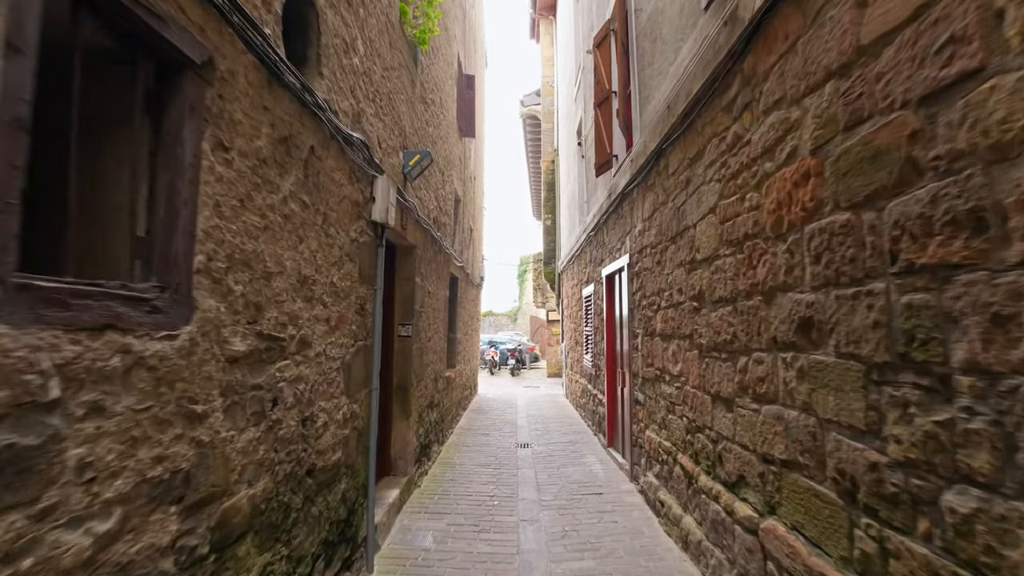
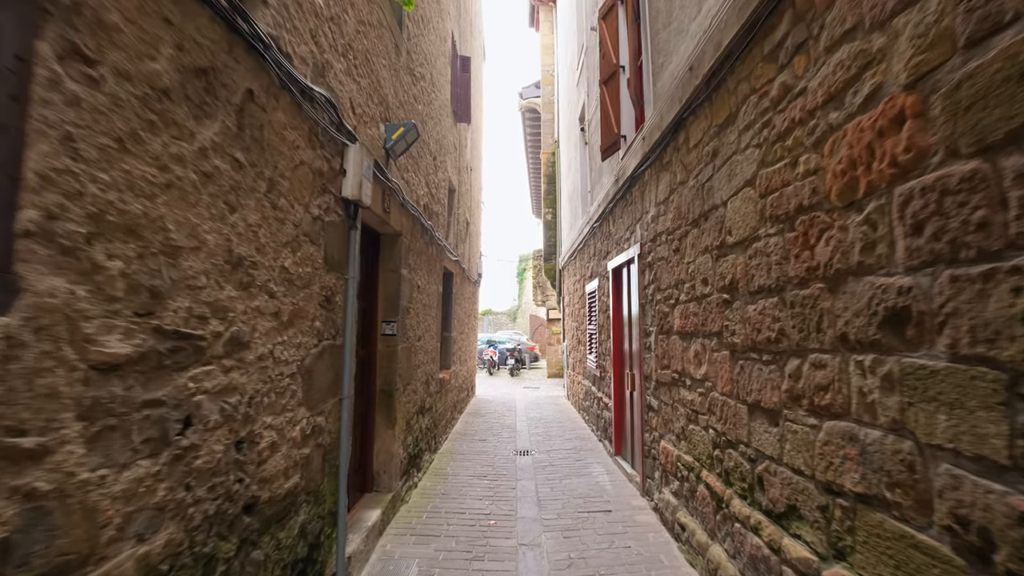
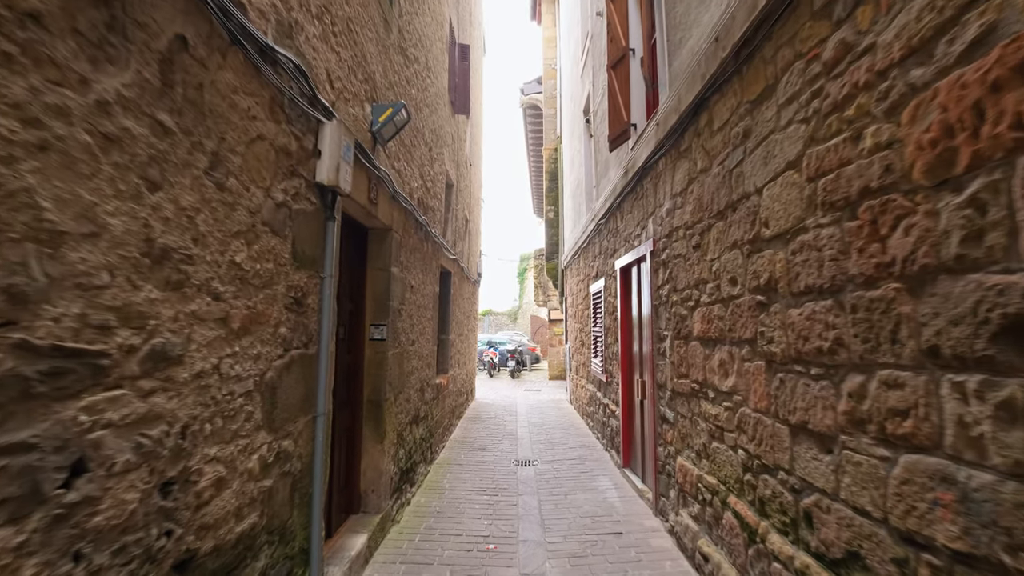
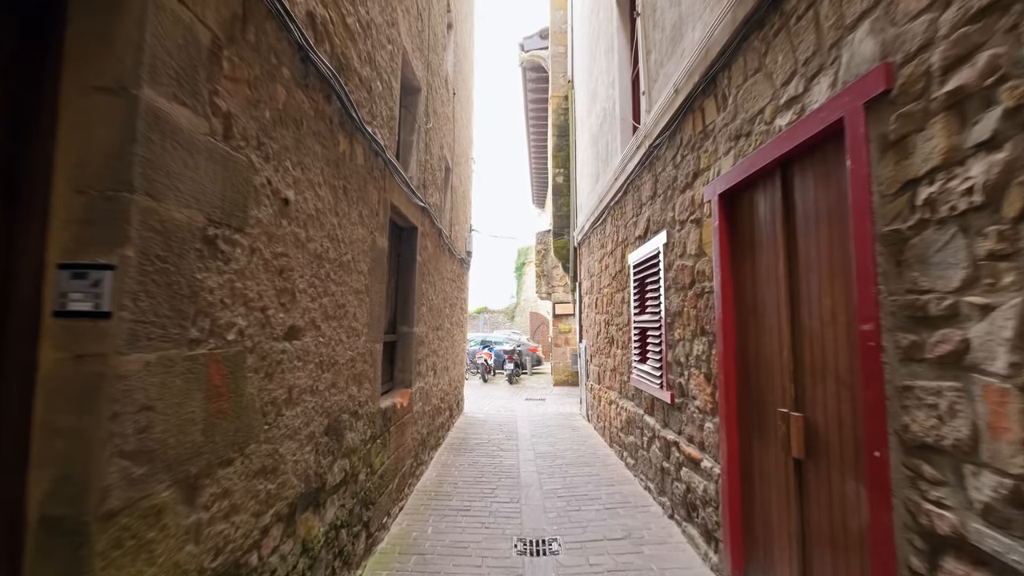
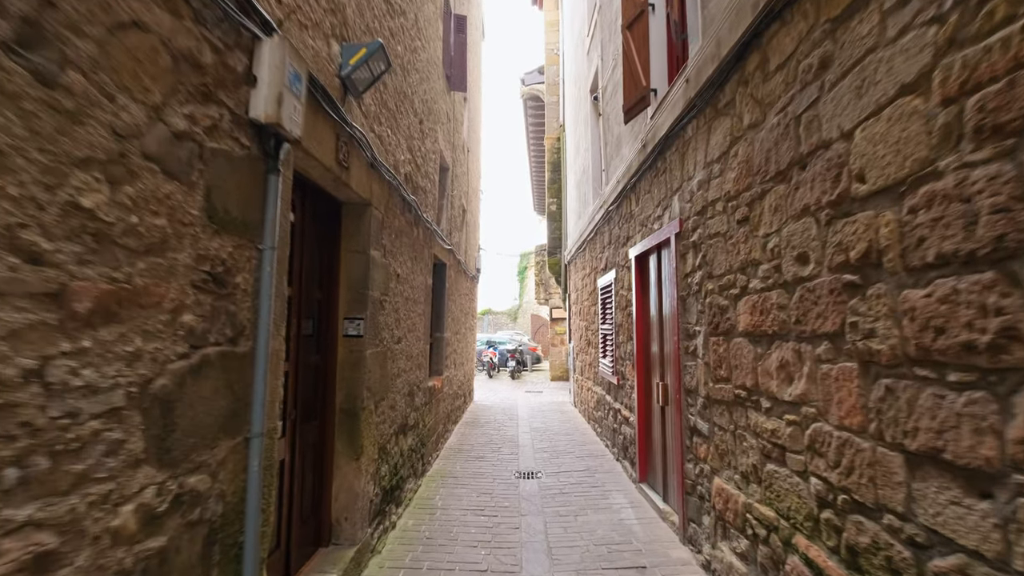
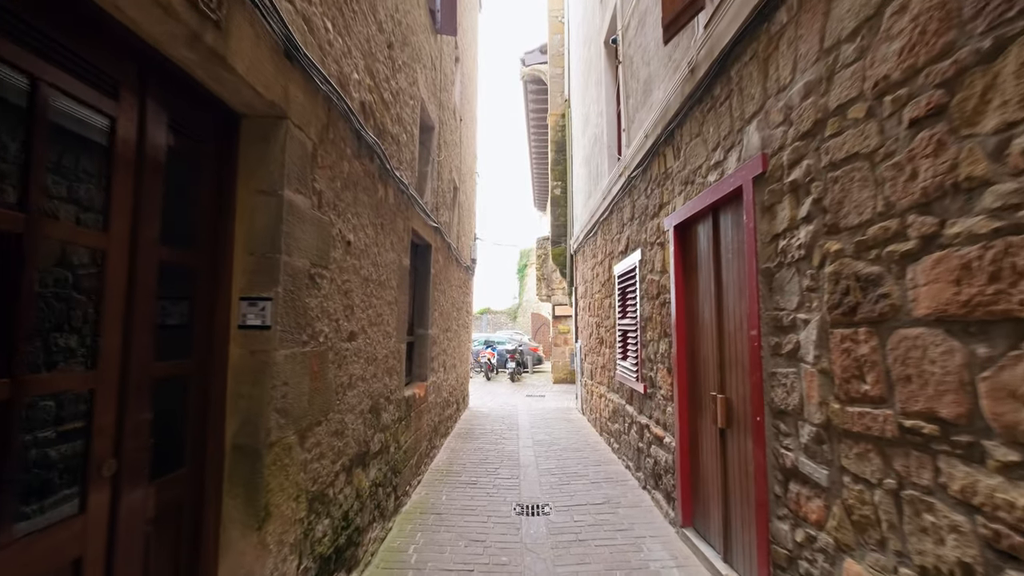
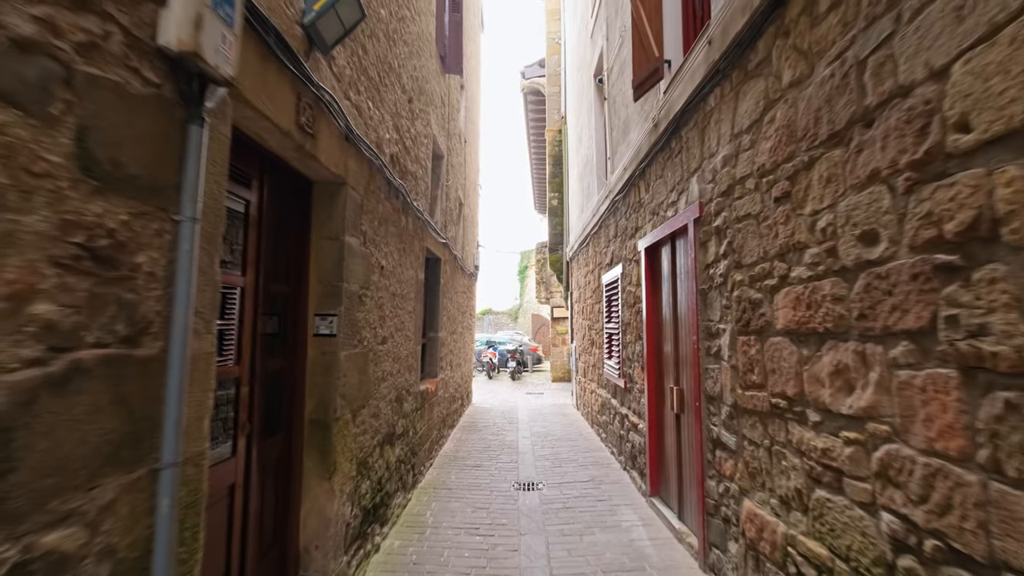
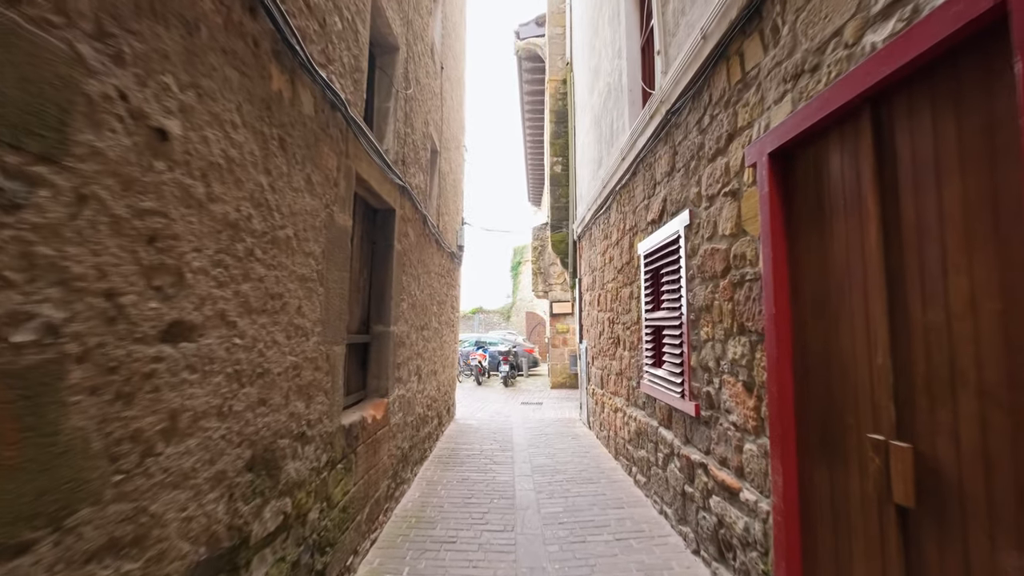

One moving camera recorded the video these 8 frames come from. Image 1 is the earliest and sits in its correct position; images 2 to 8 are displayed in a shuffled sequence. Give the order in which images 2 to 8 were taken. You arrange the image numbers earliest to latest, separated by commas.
2, 3, 5, 7, 6, 4, 8
